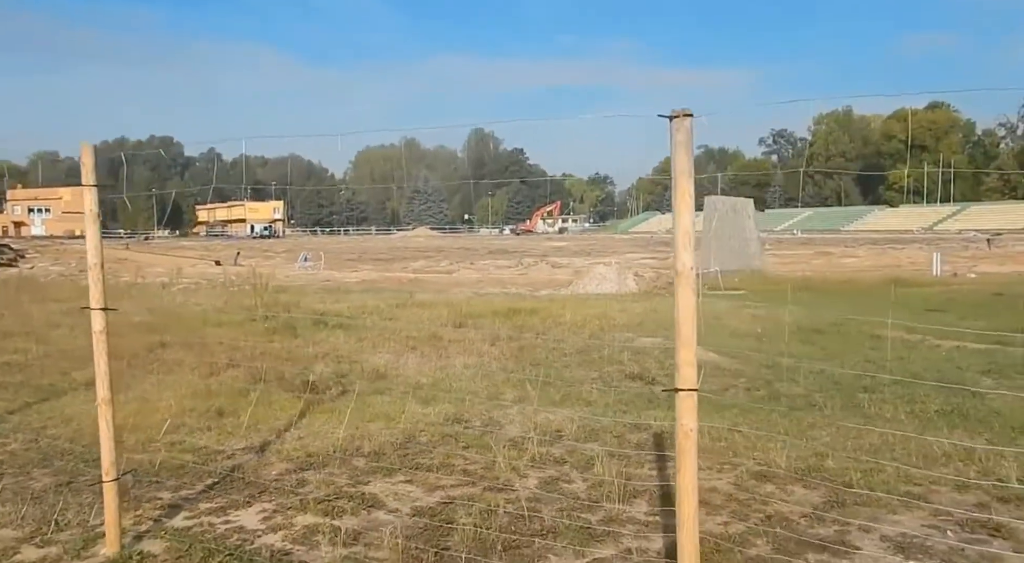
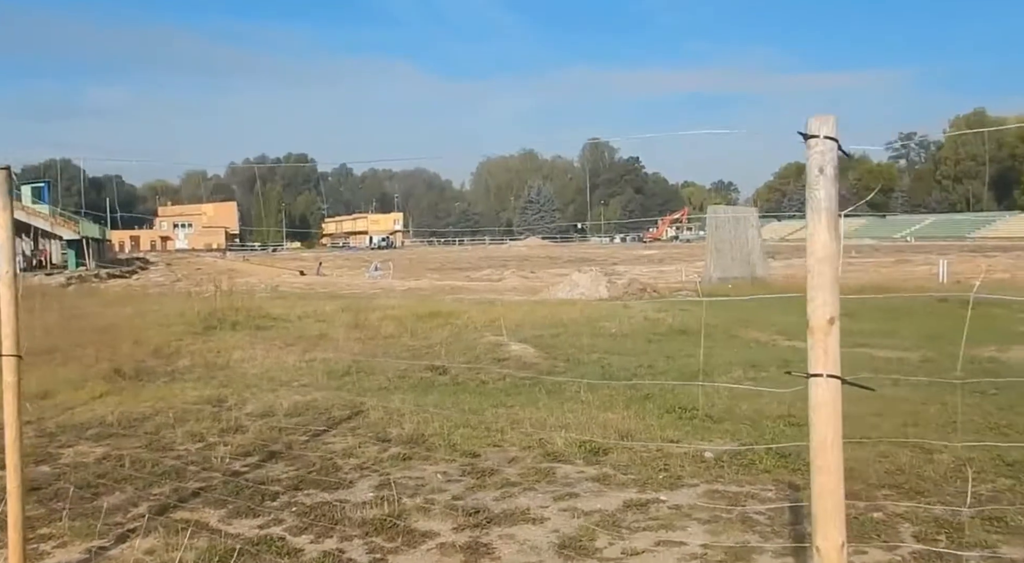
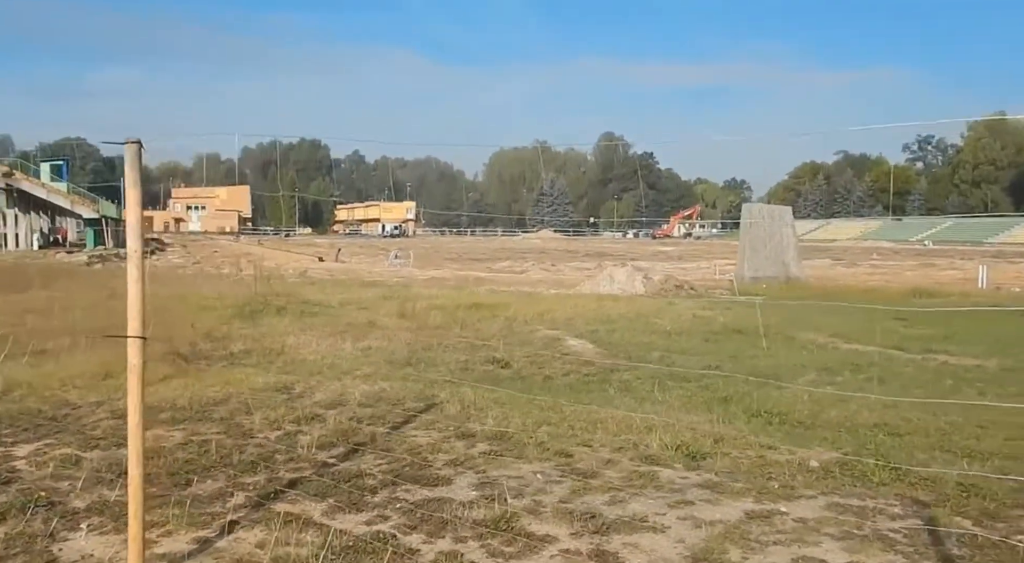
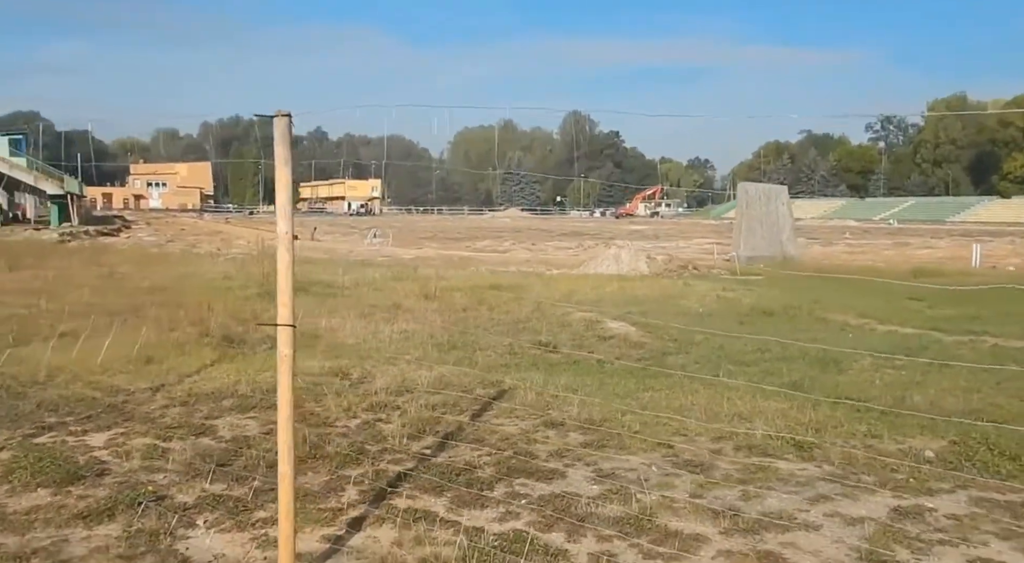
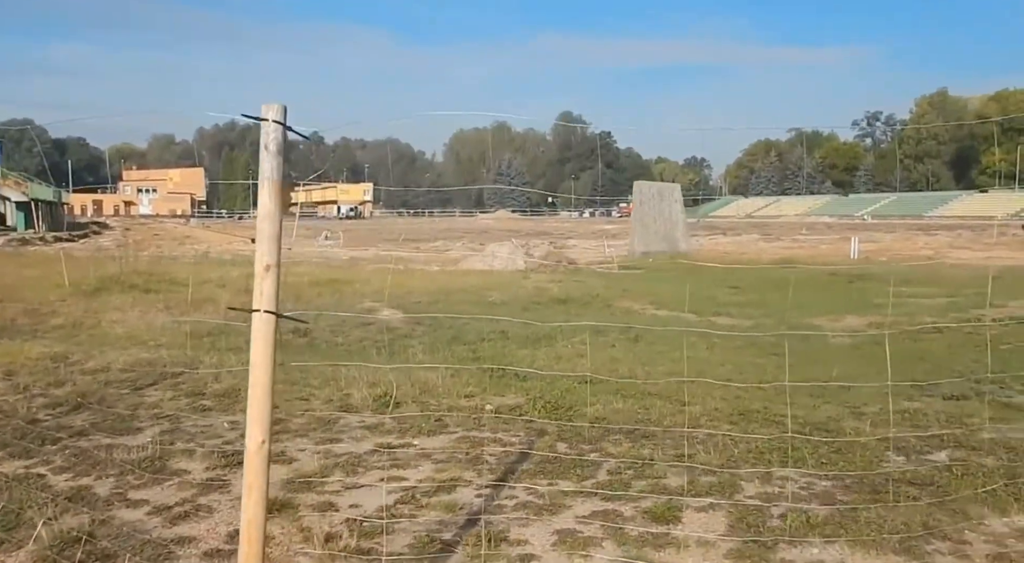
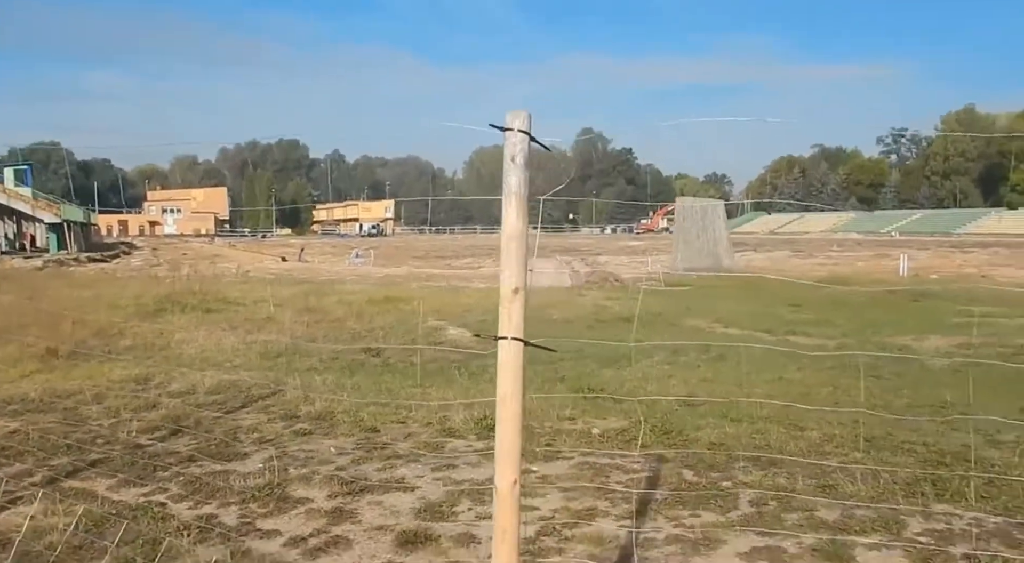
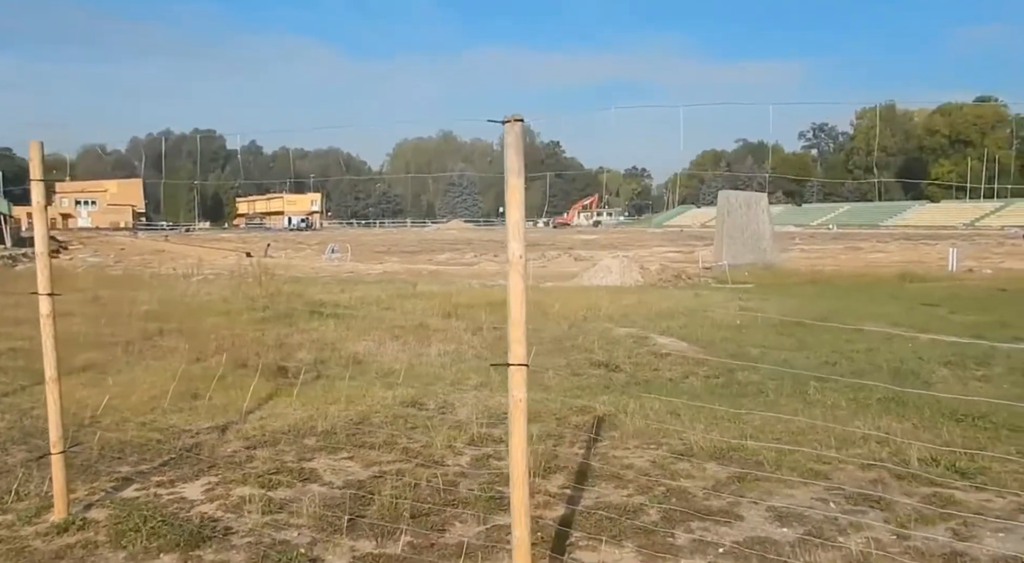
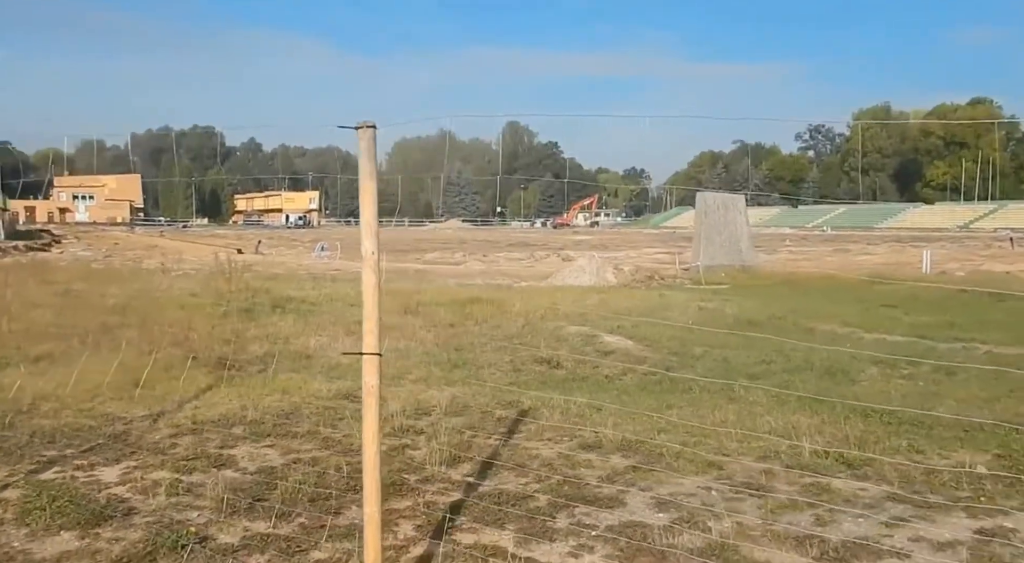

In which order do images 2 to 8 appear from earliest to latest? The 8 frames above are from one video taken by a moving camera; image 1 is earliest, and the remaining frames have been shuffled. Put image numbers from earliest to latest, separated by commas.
7, 8, 4, 3, 2, 6, 5
